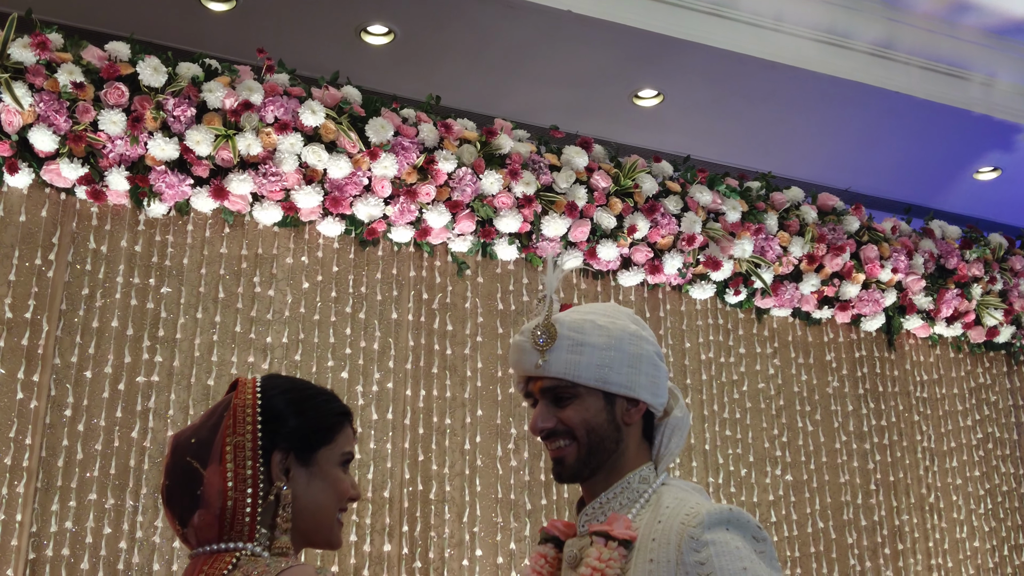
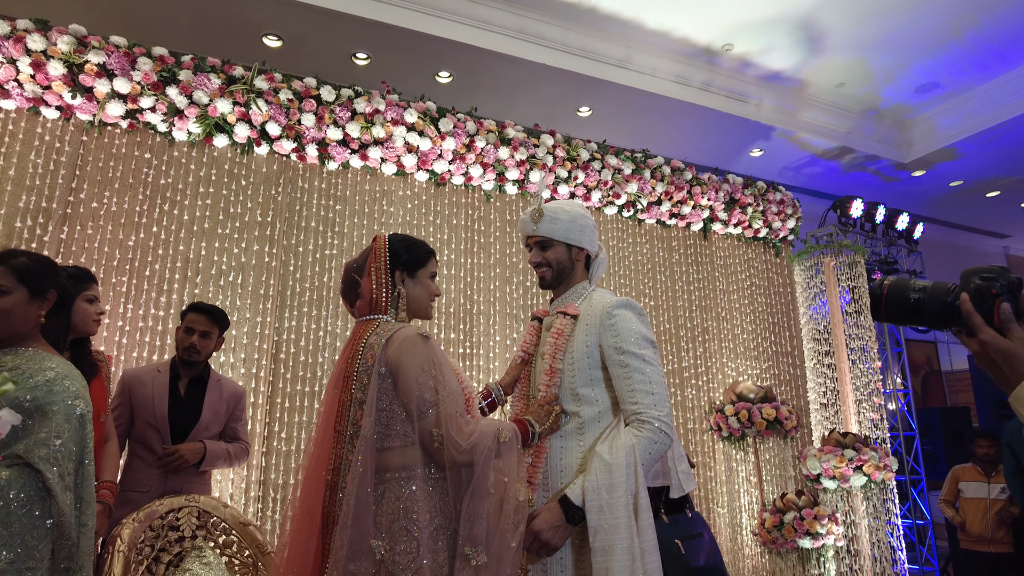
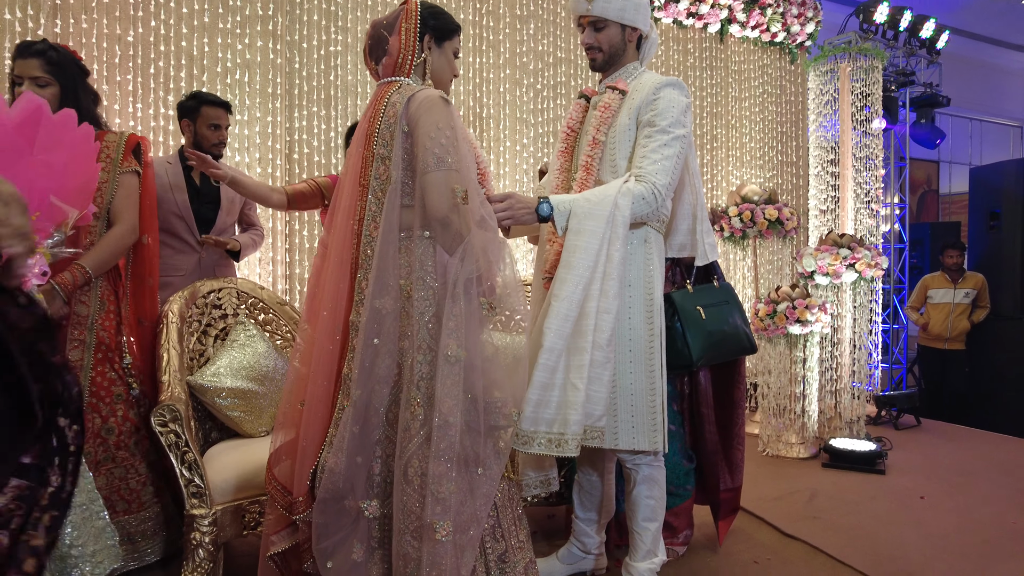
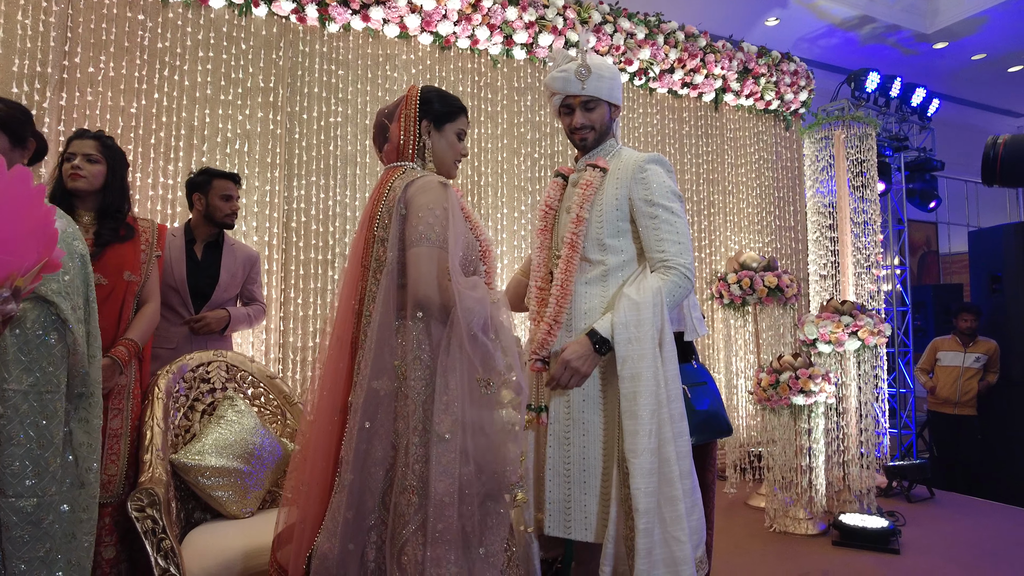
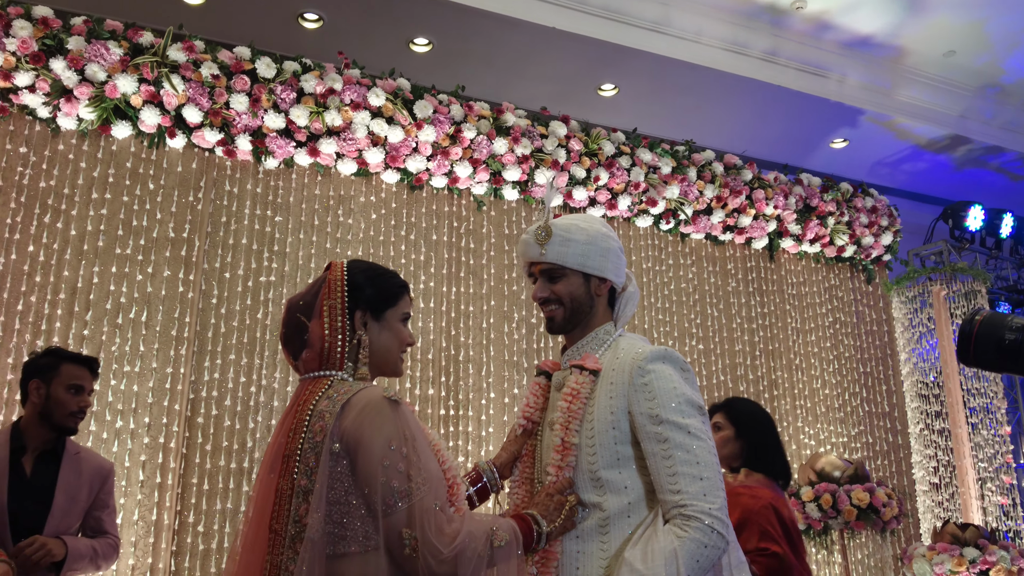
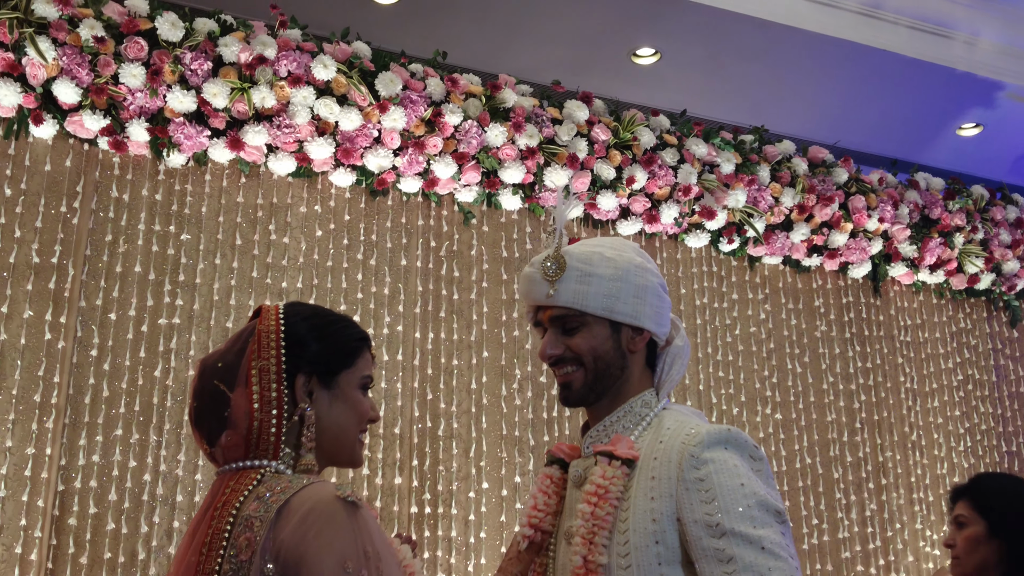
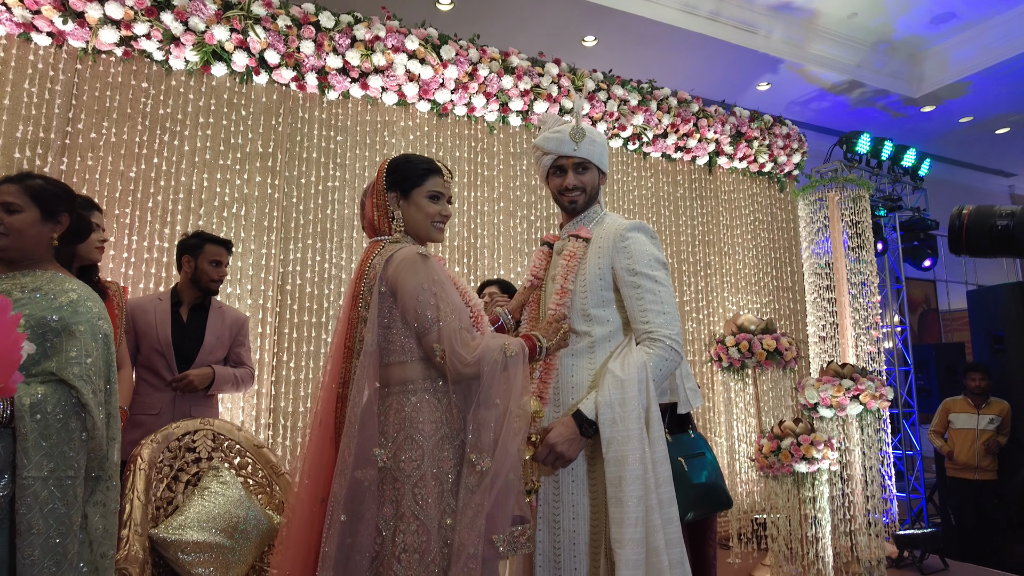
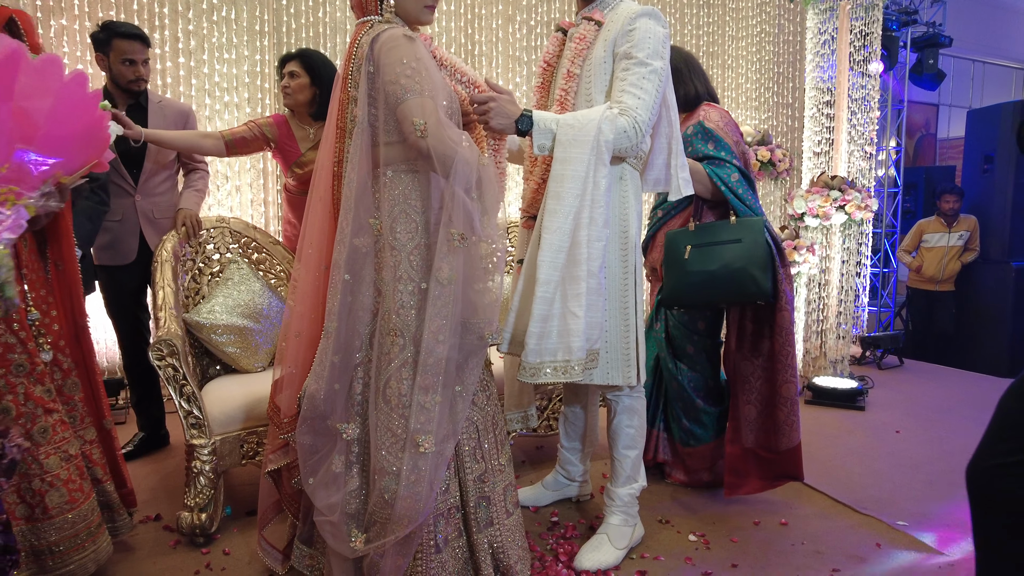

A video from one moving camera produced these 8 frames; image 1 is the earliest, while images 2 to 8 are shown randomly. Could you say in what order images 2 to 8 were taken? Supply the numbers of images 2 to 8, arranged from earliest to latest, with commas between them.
6, 5, 2, 7, 4, 3, 8
